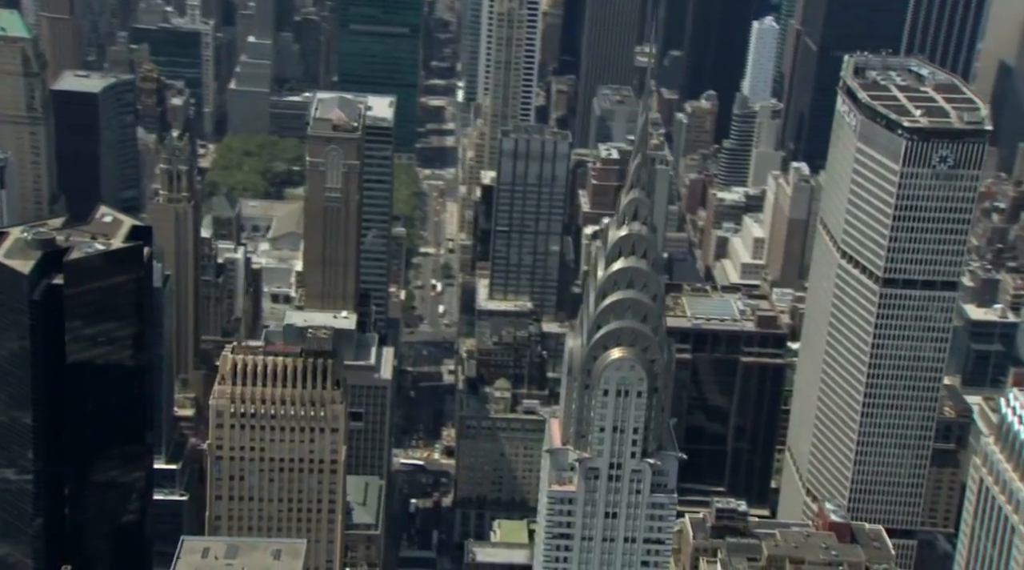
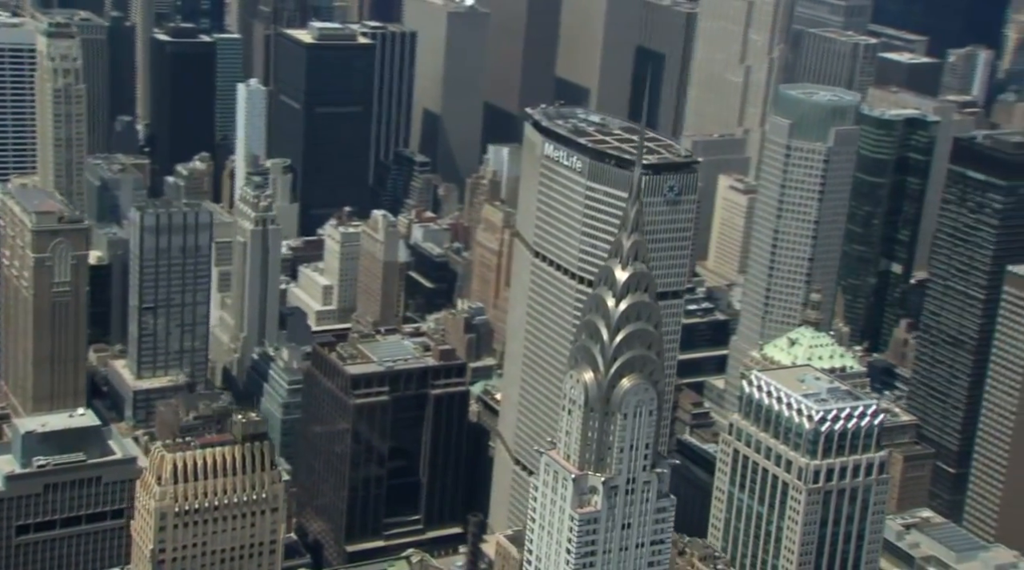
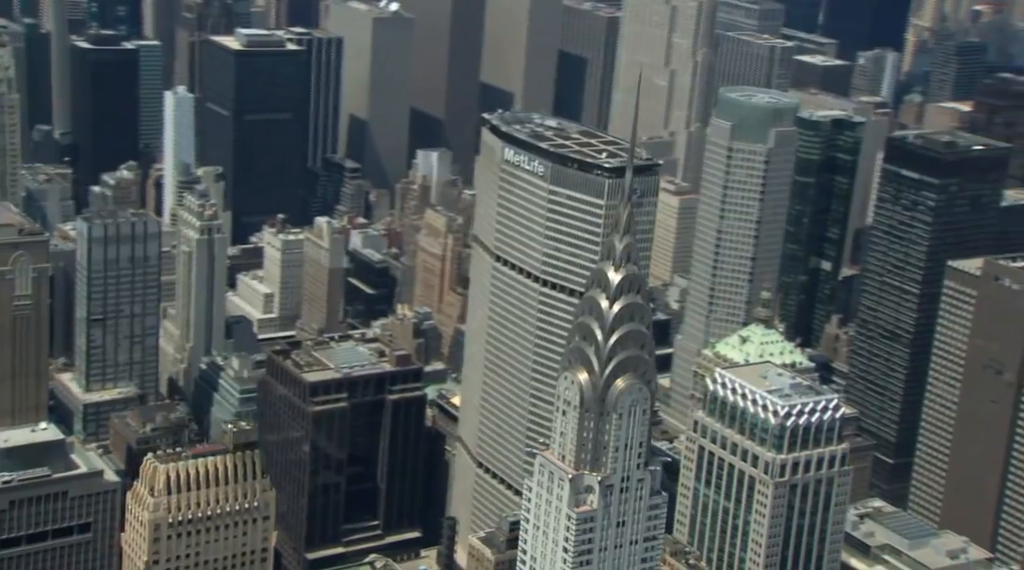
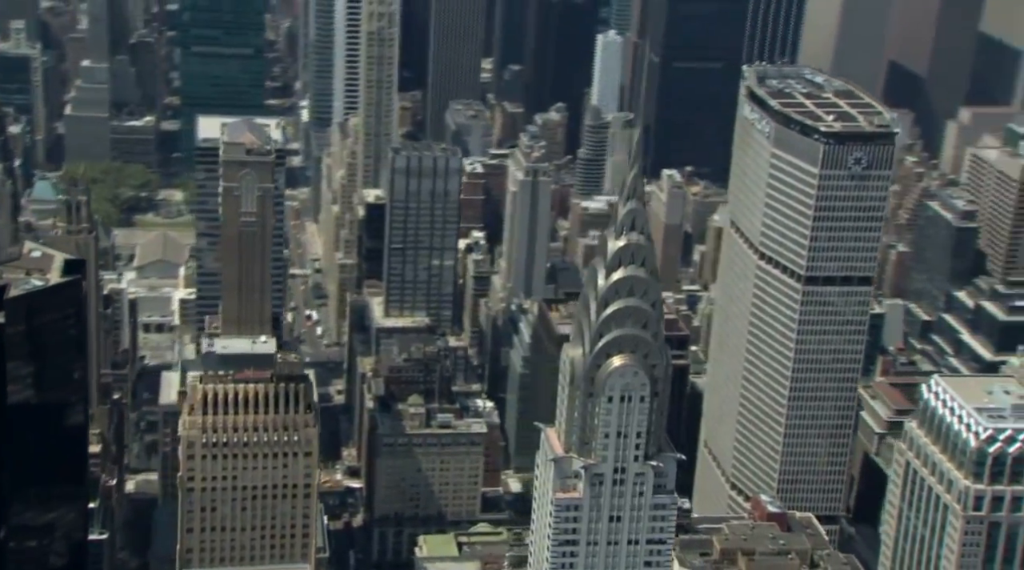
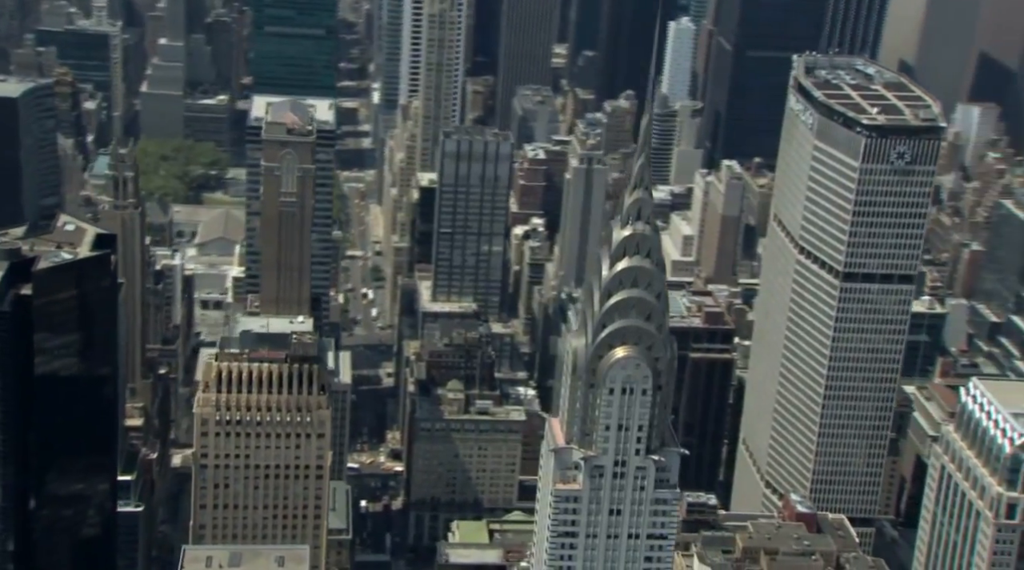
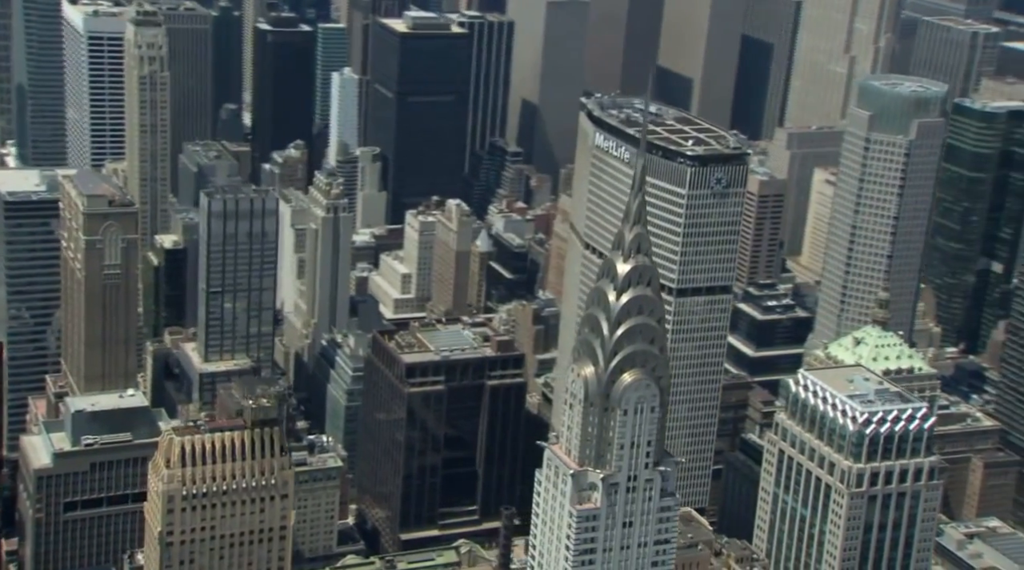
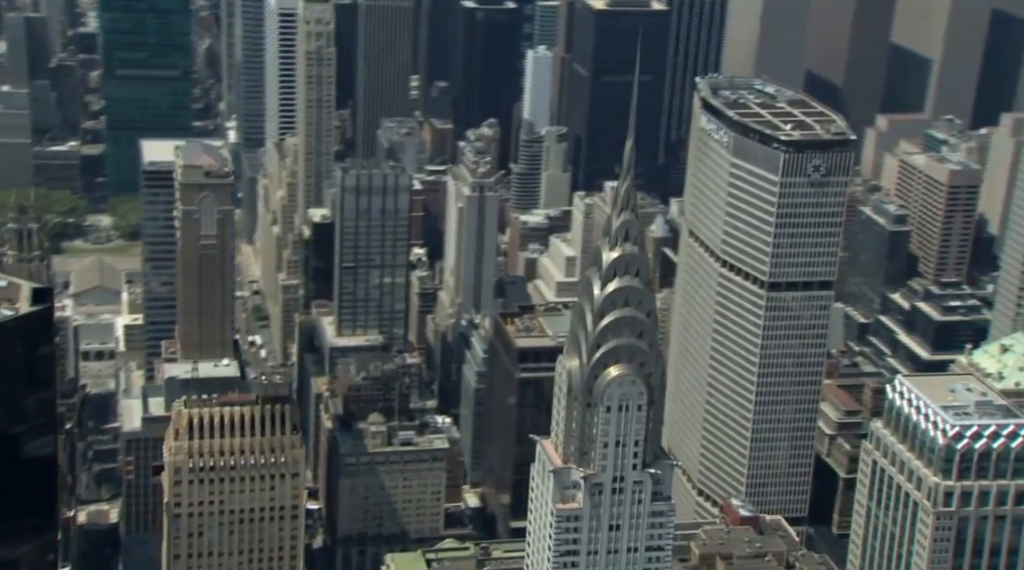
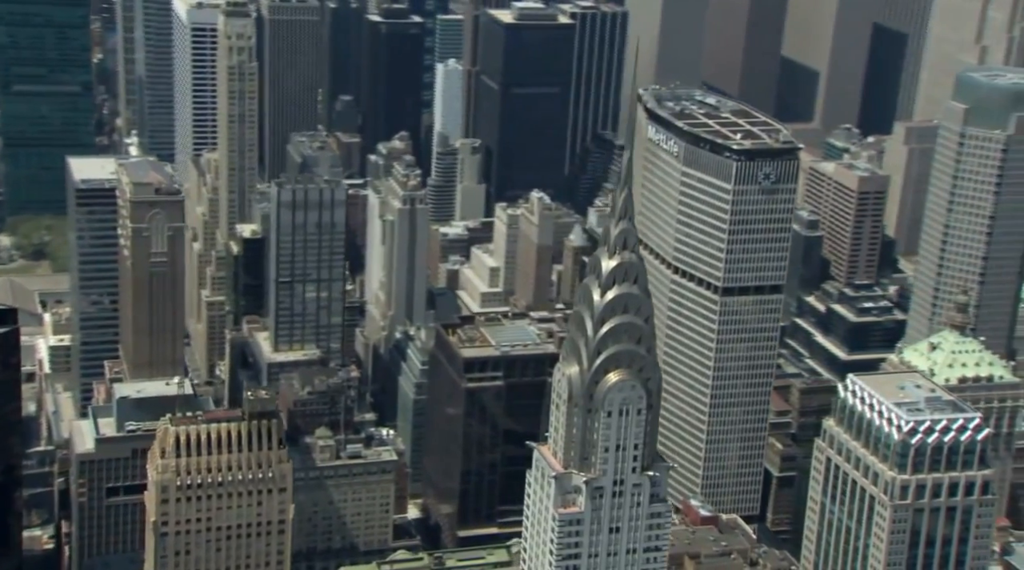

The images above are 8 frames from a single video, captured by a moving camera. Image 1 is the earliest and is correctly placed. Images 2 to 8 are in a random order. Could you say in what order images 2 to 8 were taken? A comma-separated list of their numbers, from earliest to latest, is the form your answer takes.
5, 4, 7, 8, 6, 2, 3
